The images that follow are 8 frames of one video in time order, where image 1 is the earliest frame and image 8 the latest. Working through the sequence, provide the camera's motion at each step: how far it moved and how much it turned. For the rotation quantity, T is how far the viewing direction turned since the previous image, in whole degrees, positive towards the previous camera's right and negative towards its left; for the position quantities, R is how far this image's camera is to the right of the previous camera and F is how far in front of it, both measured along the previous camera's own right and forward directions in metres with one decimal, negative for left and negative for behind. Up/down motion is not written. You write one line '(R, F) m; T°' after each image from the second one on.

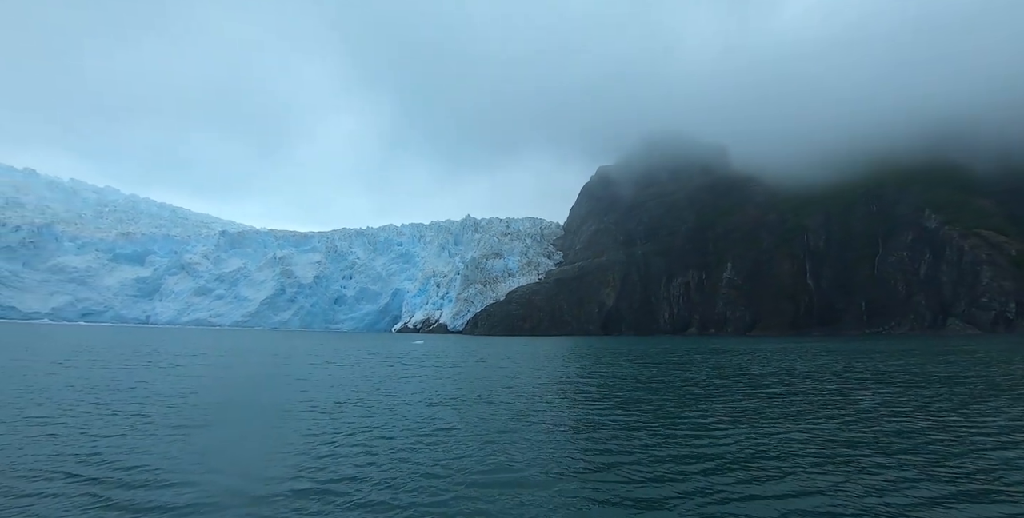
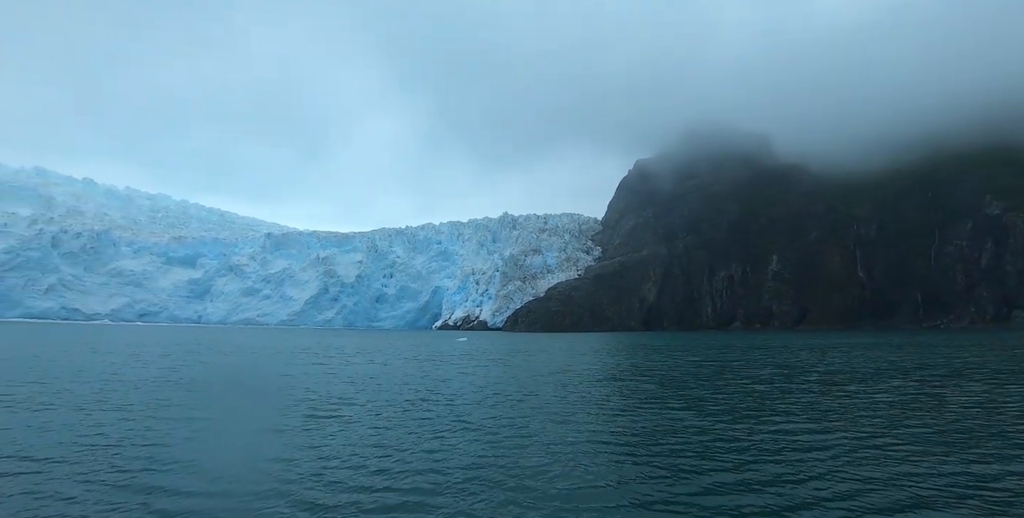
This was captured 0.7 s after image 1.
(-0.4, +0.8) m; -4°
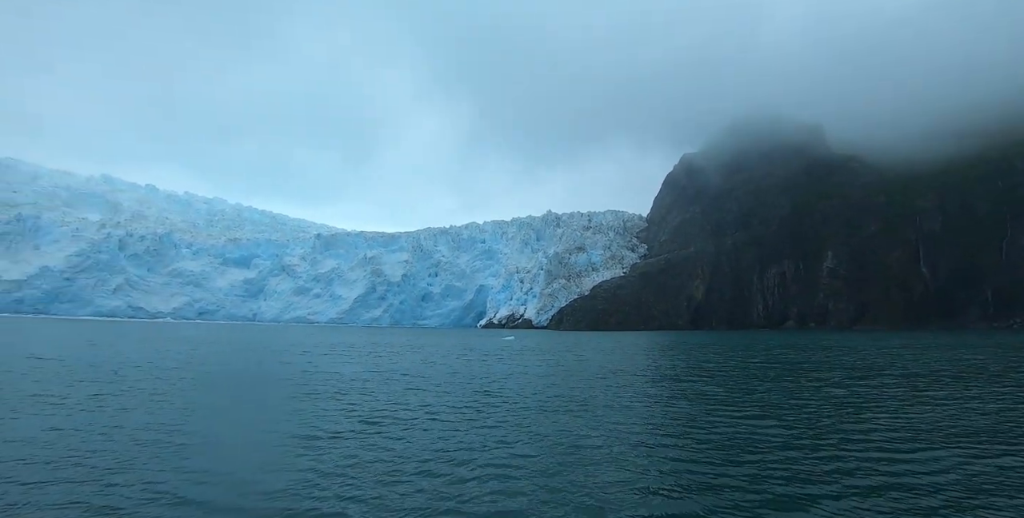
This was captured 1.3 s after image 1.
(-0.3, +0.6) m; -5°
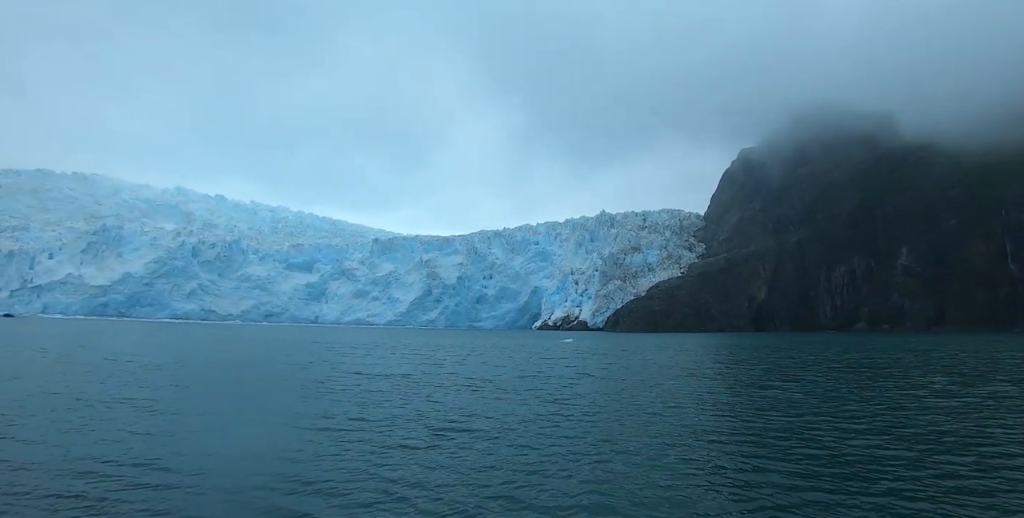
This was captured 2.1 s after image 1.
(-0.5, +0.7) m; -6°
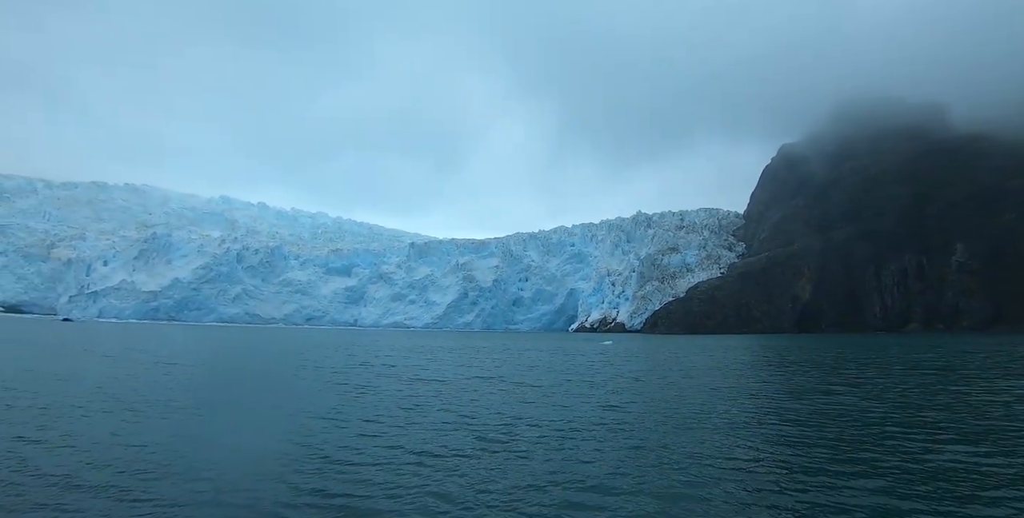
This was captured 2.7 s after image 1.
(-0.3, +0.4) m; -4°
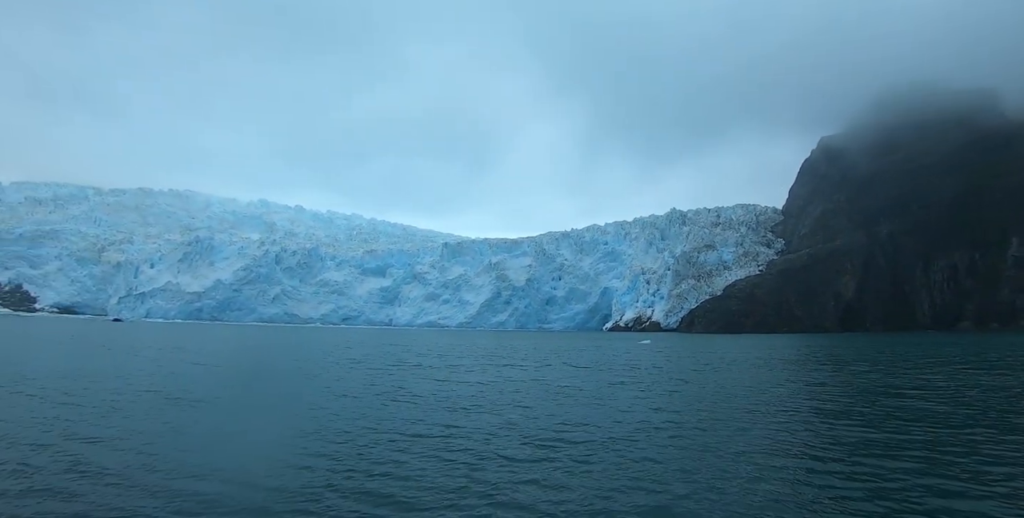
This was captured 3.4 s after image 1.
(-0.3, +0.4) m; -3°
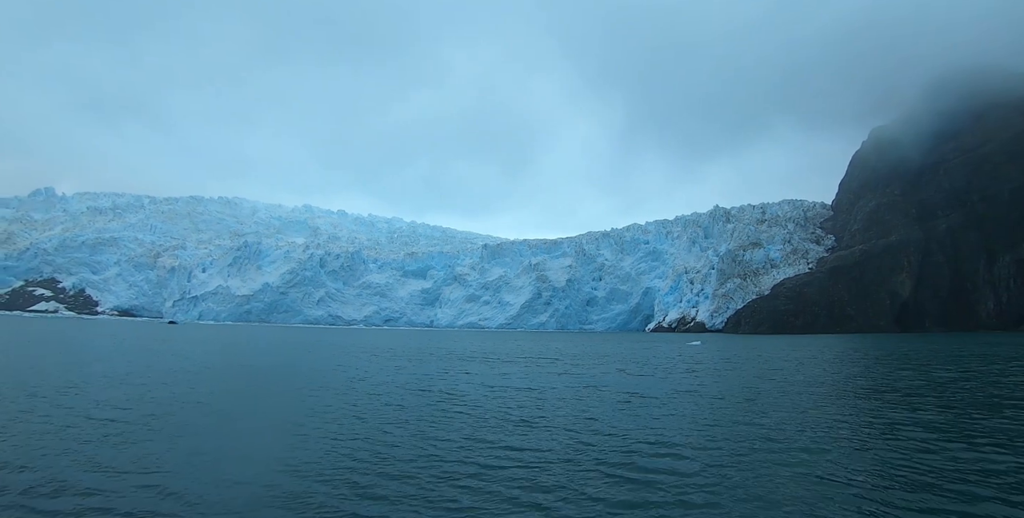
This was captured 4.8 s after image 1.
(-0.4, +0.5) m; -4°
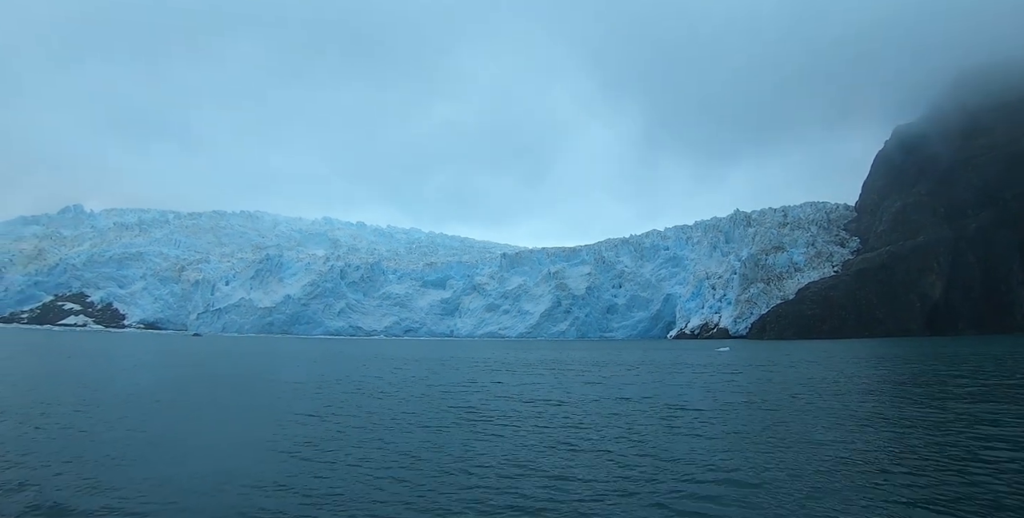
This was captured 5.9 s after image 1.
(-0.2, +0.3) m; -2°
